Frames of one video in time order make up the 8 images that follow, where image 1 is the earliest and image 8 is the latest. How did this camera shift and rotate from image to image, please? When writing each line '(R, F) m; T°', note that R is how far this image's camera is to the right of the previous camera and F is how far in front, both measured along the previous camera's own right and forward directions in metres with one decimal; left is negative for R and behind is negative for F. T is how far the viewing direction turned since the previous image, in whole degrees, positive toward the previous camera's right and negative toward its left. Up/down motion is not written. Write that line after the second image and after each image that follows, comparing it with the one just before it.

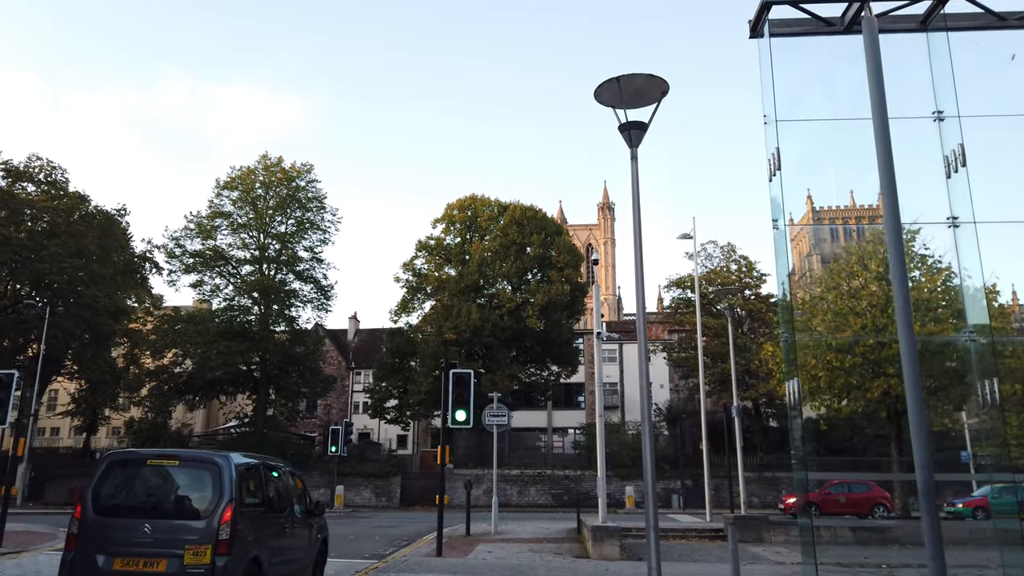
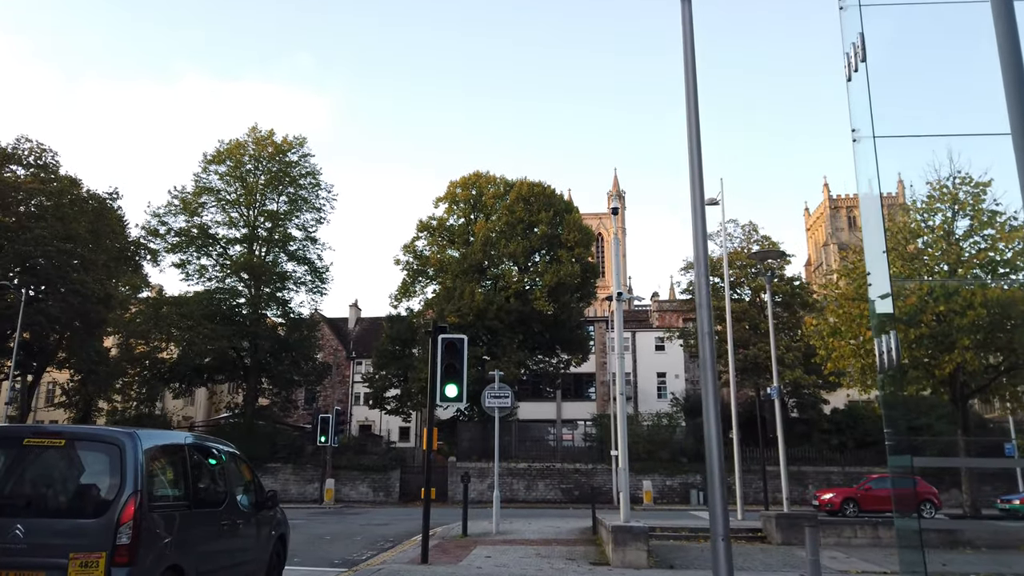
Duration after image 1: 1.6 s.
(+0.1, +2.7) m; -1°
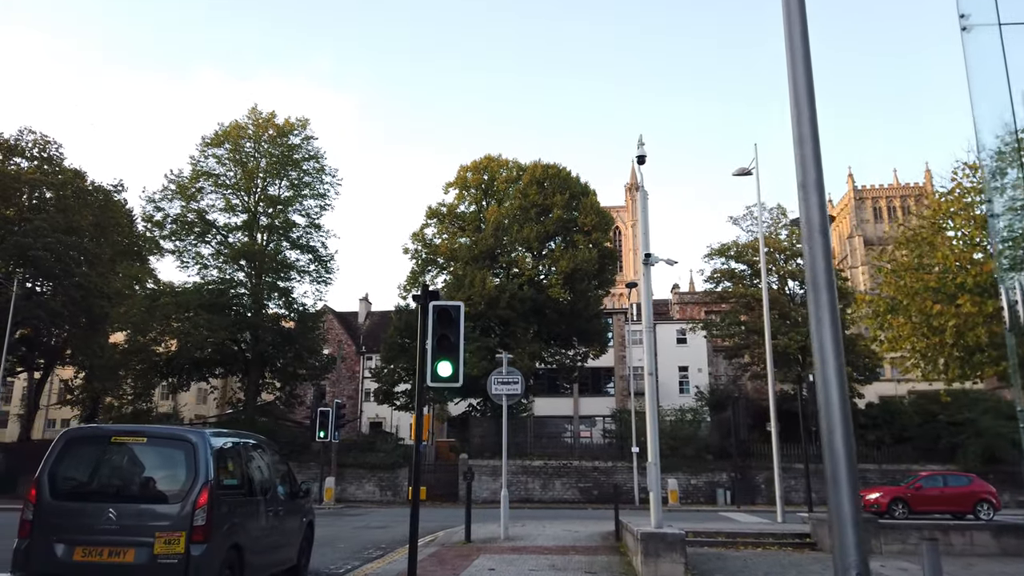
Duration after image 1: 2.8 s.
(+0.1, +2.1) m; -1°
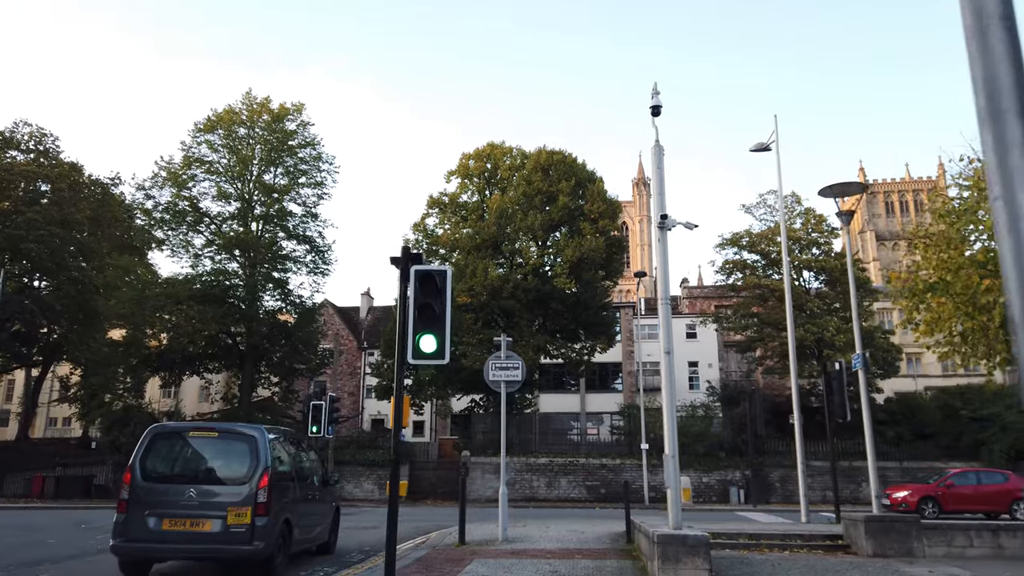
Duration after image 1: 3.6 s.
(+0.1, +1.4) m; -1°
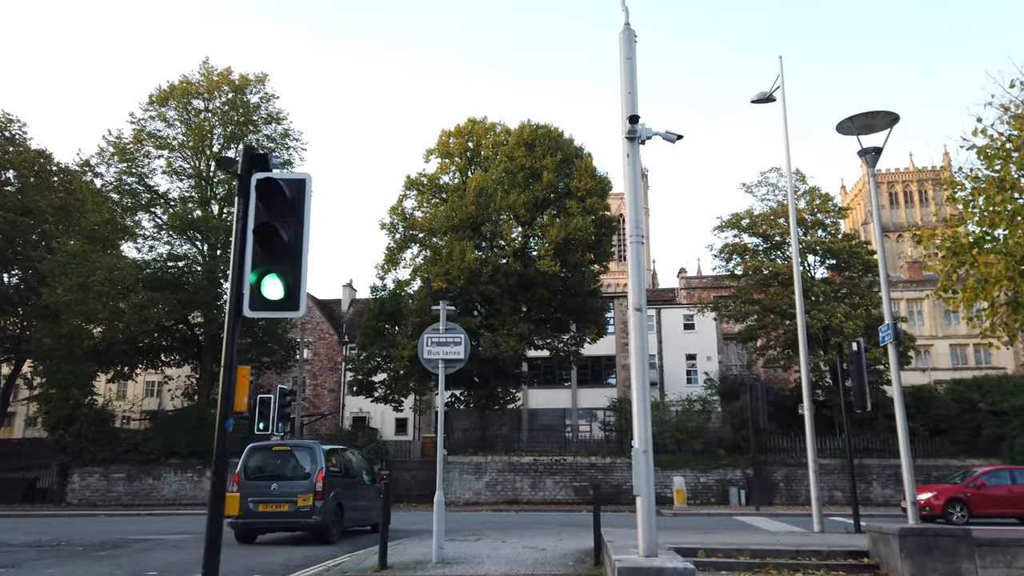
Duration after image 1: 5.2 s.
(+0.9, +2.7) m; 0°
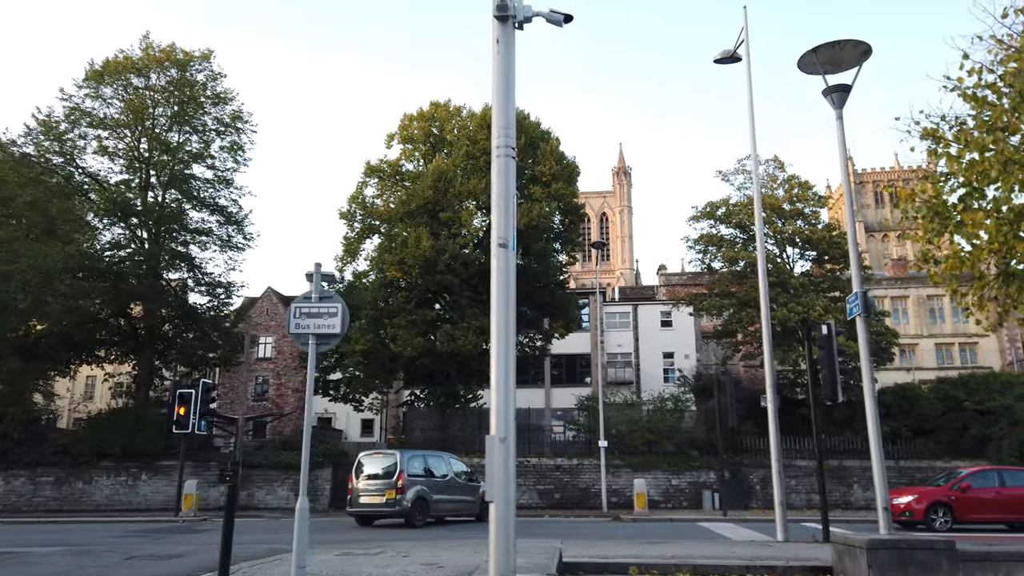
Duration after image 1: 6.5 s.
(+1.2, +1.9) m; +1°
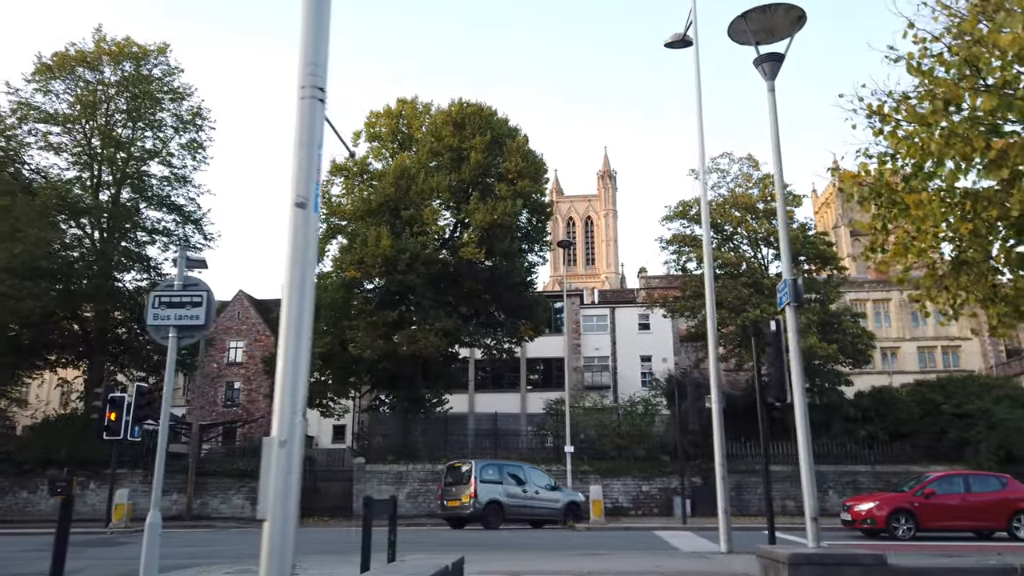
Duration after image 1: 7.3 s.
(+1.1, +0.9) m; +1°
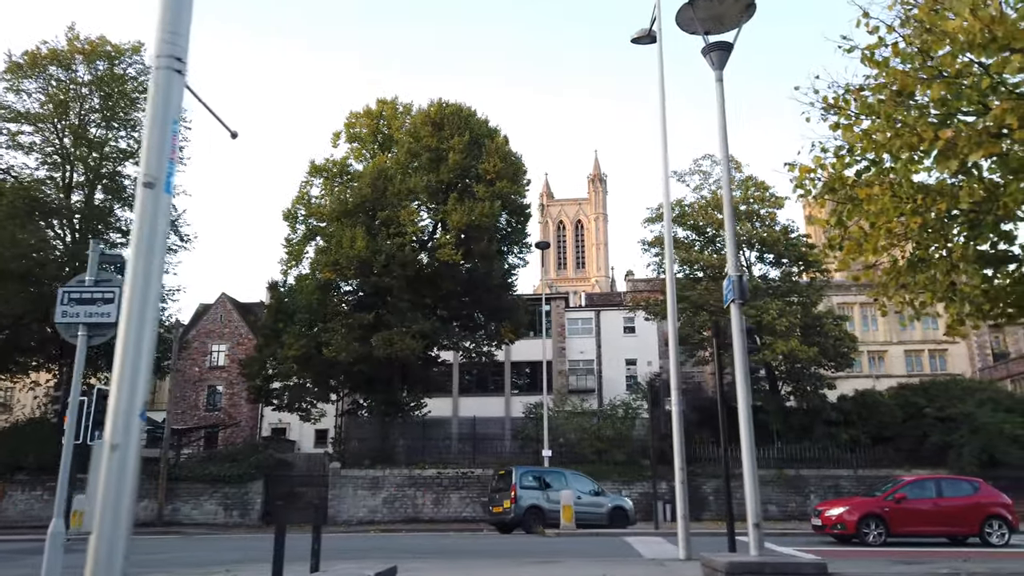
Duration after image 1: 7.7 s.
(+0.7, +0.3) m; 0°
